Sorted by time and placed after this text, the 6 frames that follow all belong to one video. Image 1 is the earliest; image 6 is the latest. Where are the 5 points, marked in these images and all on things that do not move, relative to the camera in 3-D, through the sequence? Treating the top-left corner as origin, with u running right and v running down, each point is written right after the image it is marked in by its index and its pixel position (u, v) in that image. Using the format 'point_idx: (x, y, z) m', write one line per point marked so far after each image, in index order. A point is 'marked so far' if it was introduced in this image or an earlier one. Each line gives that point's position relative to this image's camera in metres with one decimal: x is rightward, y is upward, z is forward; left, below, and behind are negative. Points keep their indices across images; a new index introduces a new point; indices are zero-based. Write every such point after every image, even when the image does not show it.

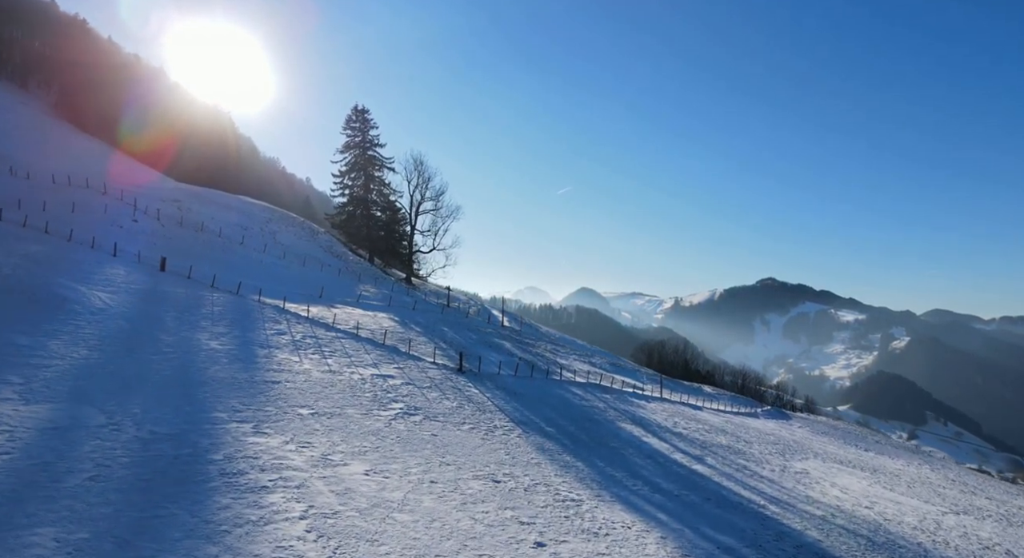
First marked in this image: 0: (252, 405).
0: (-8.3, -4.0, +18.2) m
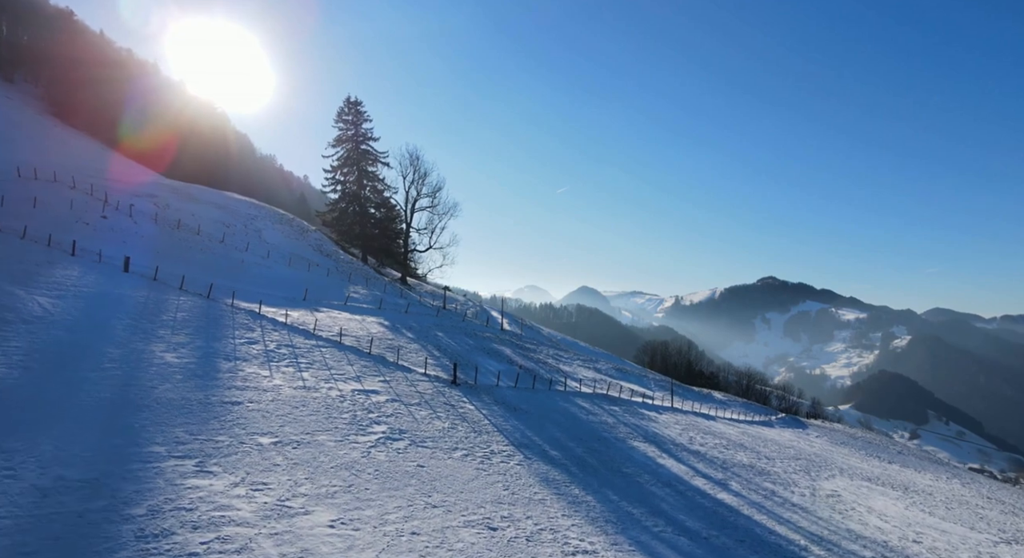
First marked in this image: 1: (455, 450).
0: (-8.3, -4.1, +15.2) m
1: (-1.9, -5.8, +19.2) m
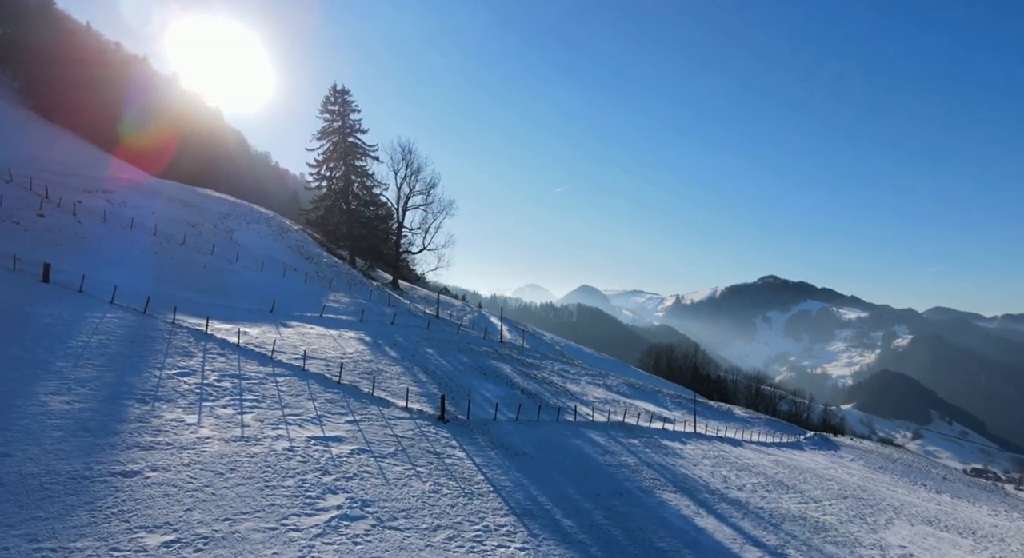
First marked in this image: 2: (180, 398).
0: (-8.3, -4.7, +10.3) m
1: (-1.9, -6.3, +14.3) m
2: (-10.1, -3.6, +17.5) m
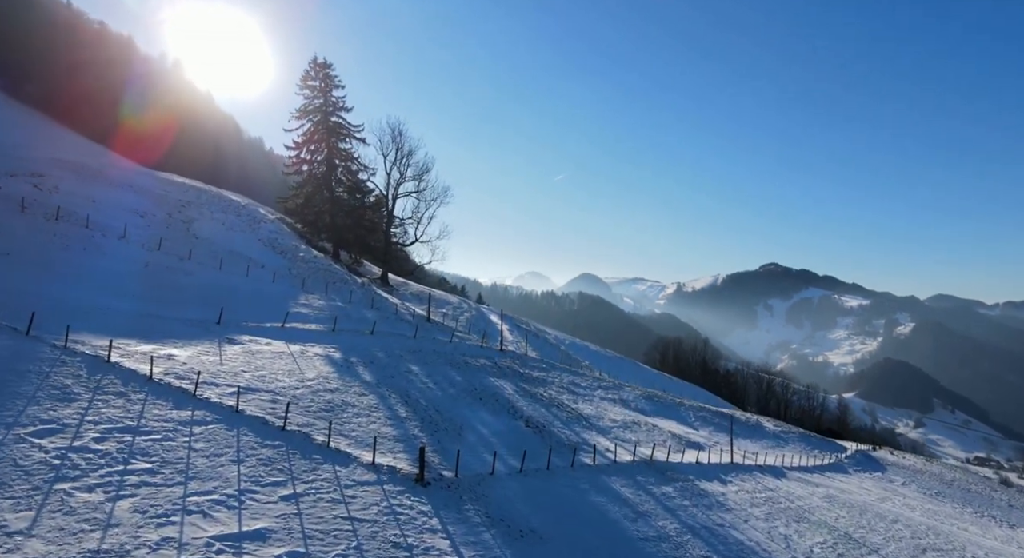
0: (-8.2, -5.3, +4.6) m
1: (-1.8, -6.8, +8.6) m
2: (-10.1, -4.1, +11.7) m
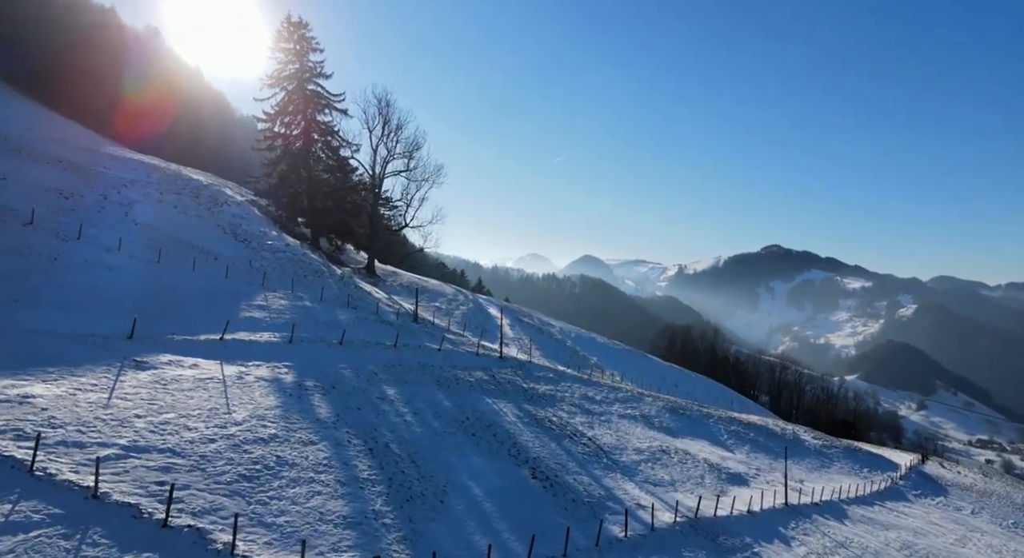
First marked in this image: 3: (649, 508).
0: (-8.2, -6.0, -1.3) m
1: (-1.8, -7.3, +2.8) m
2: (-10.0, -4.5, +5.9) m
3: (+4.4, -7.3, +18.2) m
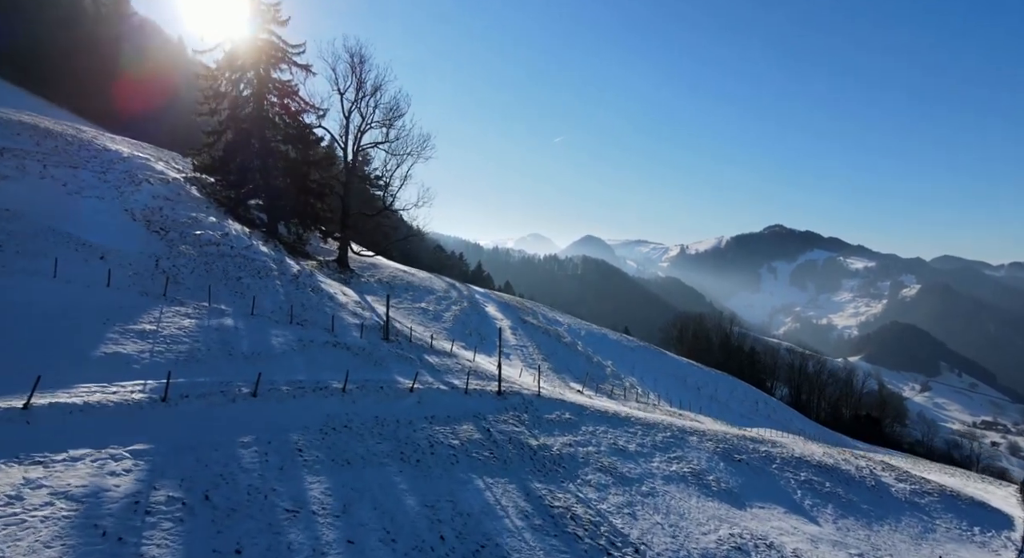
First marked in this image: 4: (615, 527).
0: (-8.1, -7.3, -9.8) m
1: (-1.7, -8.6, -5.7) m
2: (-10.0, -5.7, -2.7) m
3: (+4.5, -8.0, +9.6) m
4: (+3.0, -6.9, +15.9) m
